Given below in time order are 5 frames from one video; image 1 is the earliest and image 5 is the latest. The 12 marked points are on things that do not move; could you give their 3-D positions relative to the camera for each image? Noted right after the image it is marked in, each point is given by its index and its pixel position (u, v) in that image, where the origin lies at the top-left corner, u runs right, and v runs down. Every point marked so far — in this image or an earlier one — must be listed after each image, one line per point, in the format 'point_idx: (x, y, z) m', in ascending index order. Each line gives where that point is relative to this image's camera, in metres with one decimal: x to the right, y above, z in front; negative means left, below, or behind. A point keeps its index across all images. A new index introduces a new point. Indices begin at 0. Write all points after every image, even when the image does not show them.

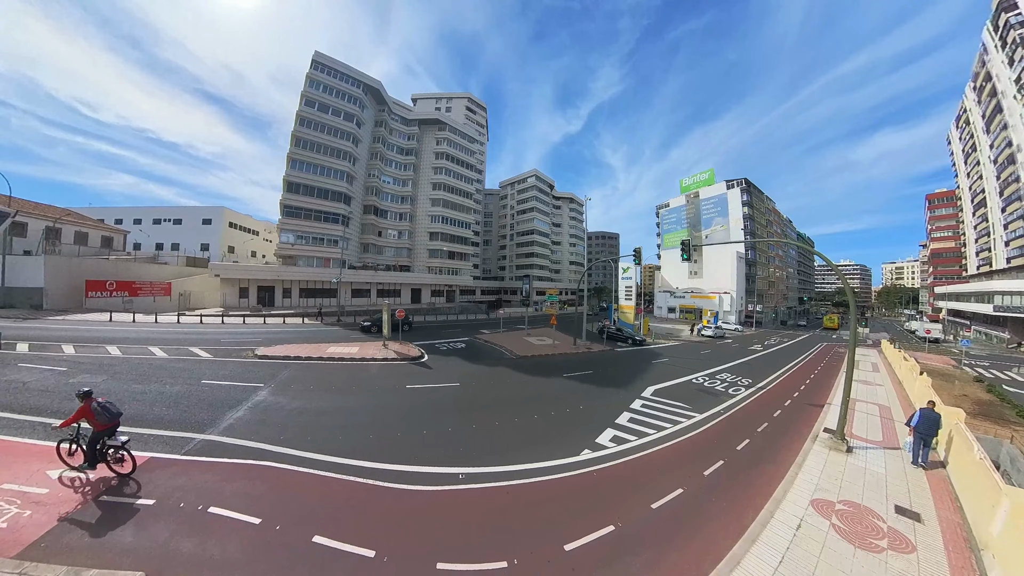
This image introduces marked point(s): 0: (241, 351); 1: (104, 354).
0: (-11.1, -2.6, +14.0) m
1: (-15.2, -2.5, +12.6) m
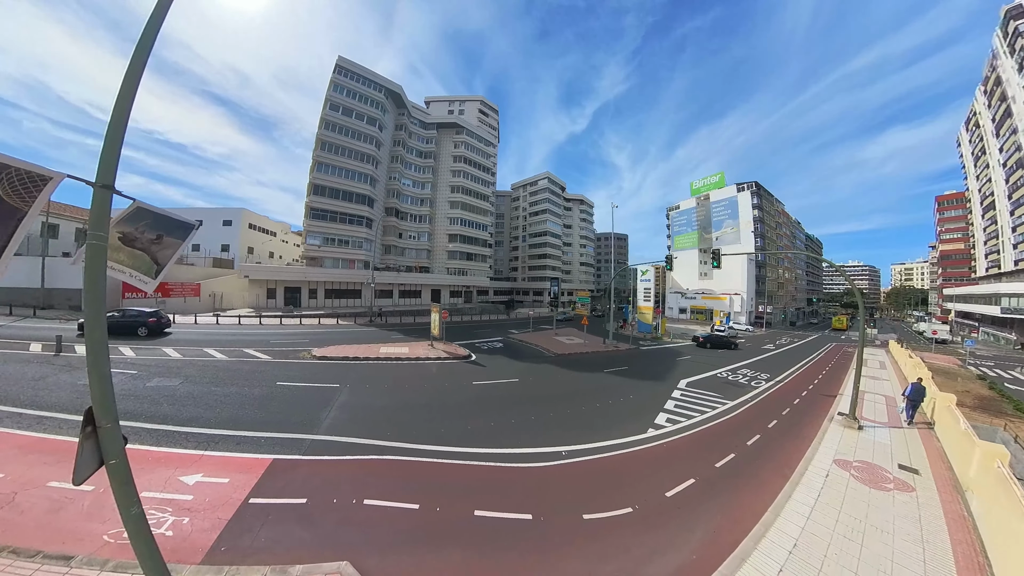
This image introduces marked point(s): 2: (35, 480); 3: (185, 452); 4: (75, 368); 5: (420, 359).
0: (-8.9, -2.7, +14.1) m
1: (-13.1, -2.5, +12.6) m
2: (-7.4, -3.1, +5.1) m
3: (-6.1, -3.1, +6.5) m
4: (-14.0, -2.6, +10.7) m
5: (-4.2, -3.2, +15.3) m
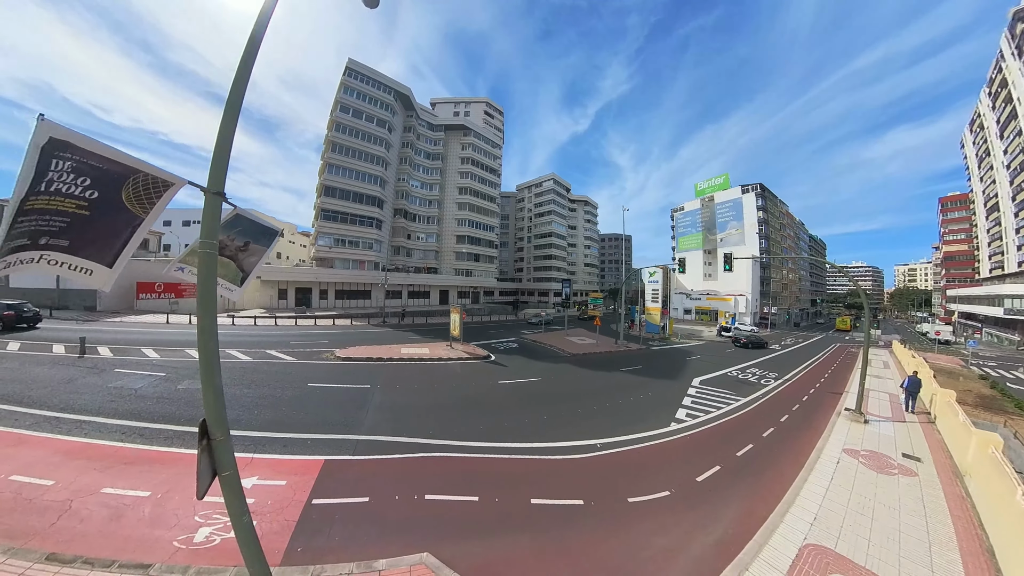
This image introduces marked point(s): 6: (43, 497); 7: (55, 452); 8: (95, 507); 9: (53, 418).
0: (-8.0, -2.7, +14.1) m
1: (-12.1, -2.6, +12.6) m
2: (-6.5, -3.1, +5.1) m
3: (-5.2, -3.1, +6.4) m
4: (-13.0, -2.6, +10.7) m
5: (-3.2, -3.2, +15.3) m
6: (-6.8, -3.1, +4.8) m
7: (-8.2, -3.0, +6.0) m
8: (-5.8, -3.1, +4.7) m
9: (-10.1, -3.0, +7.4) m
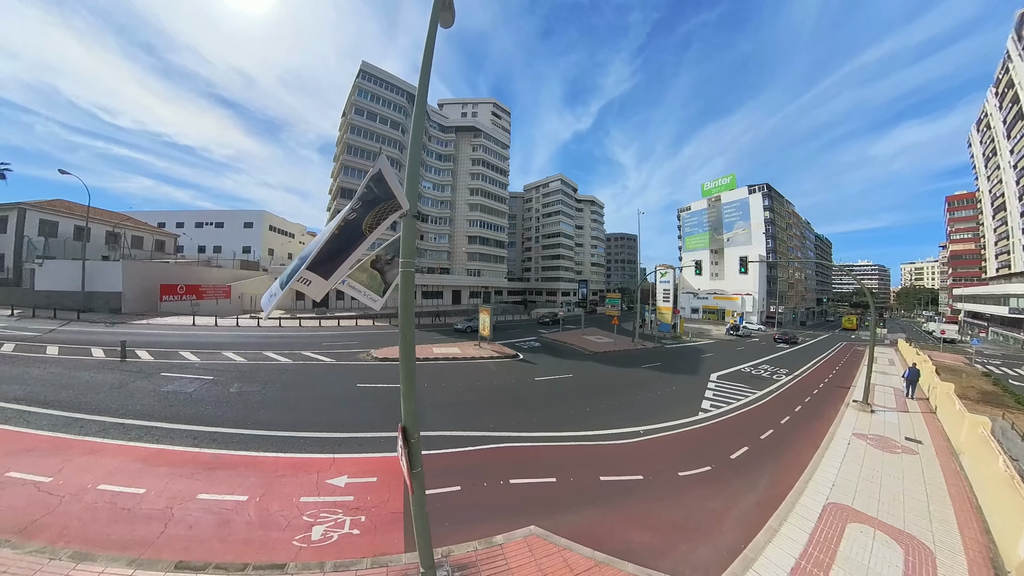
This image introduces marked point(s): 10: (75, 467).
0: (-6.6, -2.8, +14.1) m
1: (-10.7, -2.7, +12.6) m
2: (-5.0, -3.1, +5.1) m
3: (-3.7, -3.2, +6.5) m
4: (-11.6, -2.7, +10.7) m
5: (-1.8, -3.3, +15.3) m
6: (-5.3, -3.1, +4.8) m
7: (-6.8, -3.1, +6.0) m
8: (-4.4, -3.2, +4.7) m
9: (-8.7, -3.0, +7.4) m
10: (-7.5, -3.1, +5.7) m
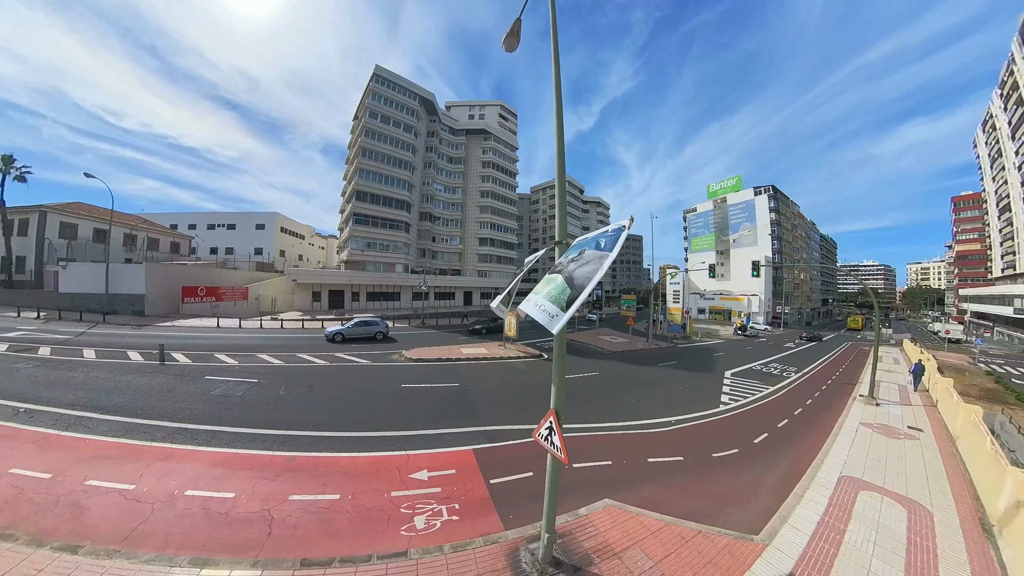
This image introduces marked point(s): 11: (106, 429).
0: (-5.3, -2.9, +14.1) m
1: (-9.4, -2.8, +12.6) m
2: (-3.7, -3.2, +5.2) m
3: (-2.4, -3.3, +6.5) m
4: (-10.3, -2.8, +10.7) m
5: (-0.5, -3.4, +15.3) m
6: (-4.0, -3.2, +4.8) m
7: (-5.5, -3.2, +6.1) m
8: (-3.0, -3.2, +4.8) m
9: (-7.3, -3.1, +7.4) m
10: (-6.2, -3.2, +5.8) m
11: (-8.9, -3.1, +7.3) m
